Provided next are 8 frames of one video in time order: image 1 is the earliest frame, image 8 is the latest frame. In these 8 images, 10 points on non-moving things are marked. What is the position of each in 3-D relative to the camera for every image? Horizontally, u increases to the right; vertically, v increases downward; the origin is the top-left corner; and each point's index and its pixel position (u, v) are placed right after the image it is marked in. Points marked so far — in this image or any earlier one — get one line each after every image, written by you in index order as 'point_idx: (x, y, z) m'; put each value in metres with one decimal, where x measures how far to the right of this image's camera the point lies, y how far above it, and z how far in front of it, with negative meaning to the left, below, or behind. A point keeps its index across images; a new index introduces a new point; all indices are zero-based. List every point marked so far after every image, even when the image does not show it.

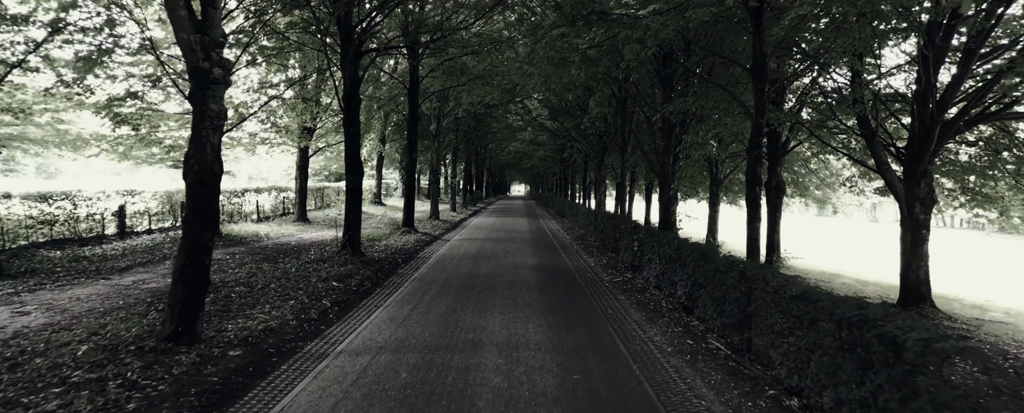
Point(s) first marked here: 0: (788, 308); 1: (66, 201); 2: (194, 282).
0: (+3.5, -1.2, +5.5) m
1: (-12.6, +0.1, +13.0) m
2: (-4.2, -1.0, +5.9) m
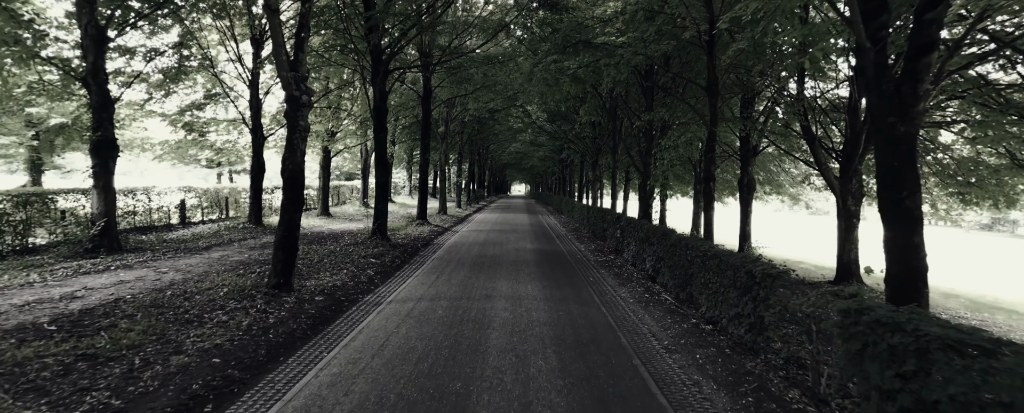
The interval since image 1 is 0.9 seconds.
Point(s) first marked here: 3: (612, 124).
0: (+3.5, -1.0, +8.1) m
1: (-12.5, +0.4, +15.6) m
2: (-4.1, -0.8, +8.5) m
3: (+4.3, +3.5, +19.6) m
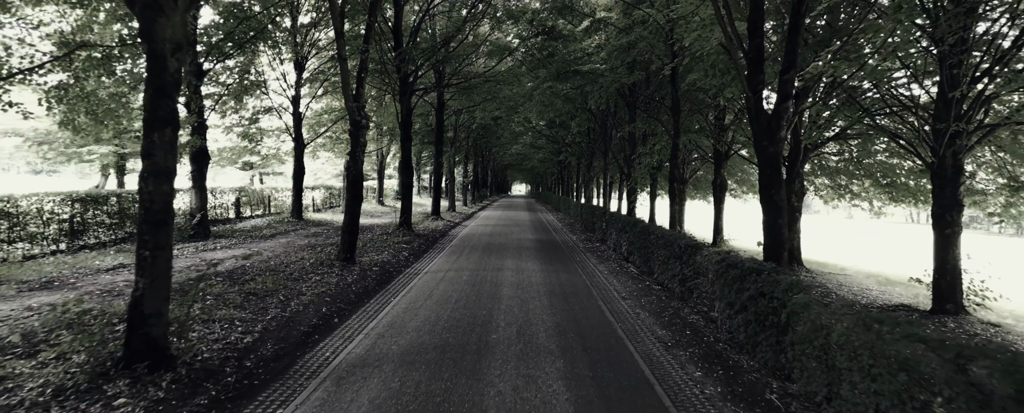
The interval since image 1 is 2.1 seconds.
0: (+3.7, -0.8, +11.3) m
1: (-12.4, +0.5, +18.8) m
2: (-4.0, -0.6, +11.6) m
3: (+4.5, +3.7, +22.8) m
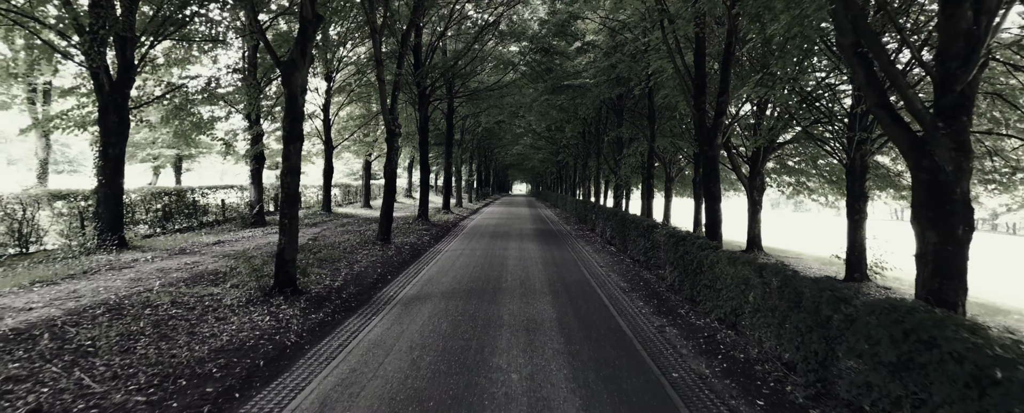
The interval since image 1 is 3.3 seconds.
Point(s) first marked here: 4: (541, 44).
0: (+3.8, -0.6, +14.3) m
1: (-12.3, +0.8, +21.8) m
2: (-3.9, -0.4, +14.6) m
3: (+4.6, +4.0, +25.8) m
4: (+1.2, +6.8, +19.1) m
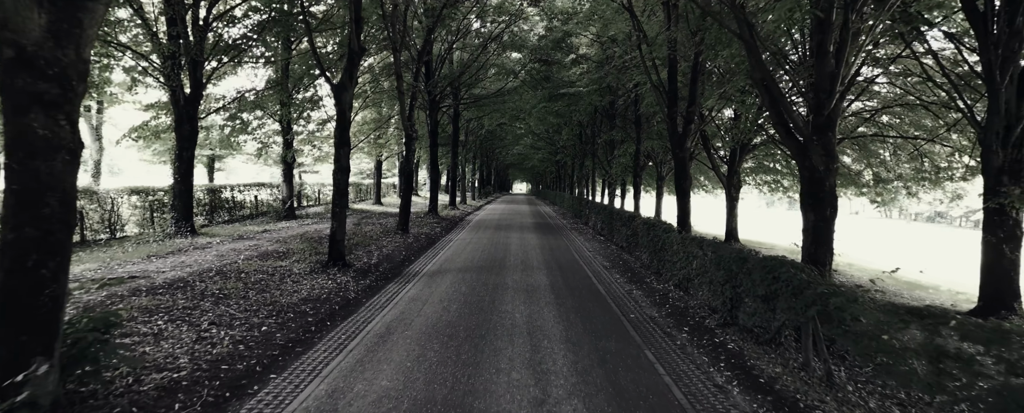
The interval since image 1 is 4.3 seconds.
0: (+3.8, -0.4, +16.5) m
1: (-12.2, +1.0, +24.0) m
2: (-3.8, -0.2, +16.8) m
3: (+4.7, +4.2, +28.0) m
4: (+1.3, +7.0, +21.2) m
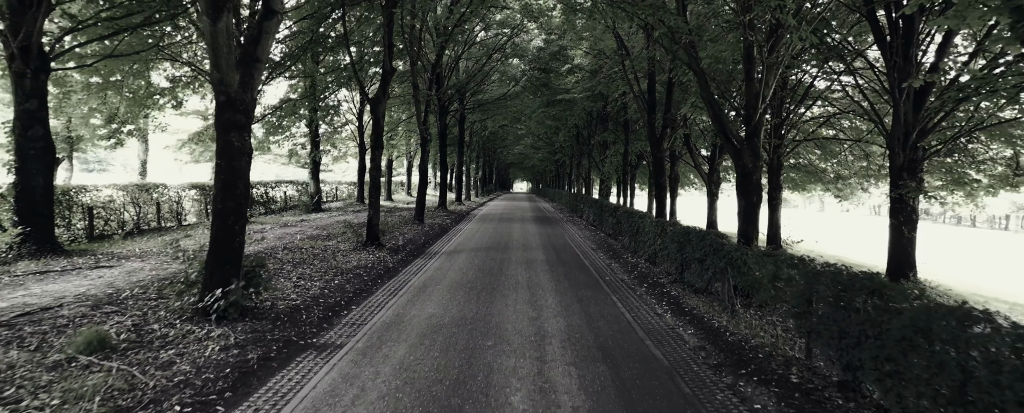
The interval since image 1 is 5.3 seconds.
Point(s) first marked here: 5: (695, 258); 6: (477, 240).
0: (+3.9, -0.1, +18.8) m
1: (-12.1, +1.2, +26.3) m
2: (-3.7, +0.1, +19.2) m
3: (+4.8, +4.5, +30.3) m
4: (+1.3, +7.2, +23.6) m
5: (+3.4, -1.0, +8.7) m
6: (-1.2, -1.2, +15.9) m
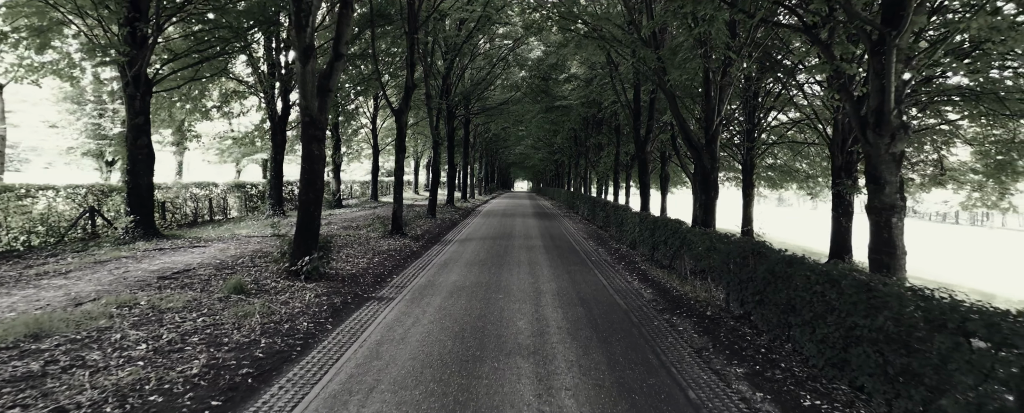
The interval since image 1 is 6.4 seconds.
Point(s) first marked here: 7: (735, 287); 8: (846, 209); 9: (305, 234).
0: (+4.0, +0.1, +21.0) m
1: (-12.0, +1.4, +28.6) m
2: (-3.6, +0.3, +21.4) m
3: (+4.9, +4.7, +32.5) m
4: (+1.4, +7.4, +25.8) m
5: (+3.5, -0.8, +10.9) m
6: (-1.1, -1.0, +18.1) m
7: (+3.3, -1.2, +6.8) m
8: (+9.5, -0.1, +13.1) m
9: (-3.6, -0.5, +8.1) m
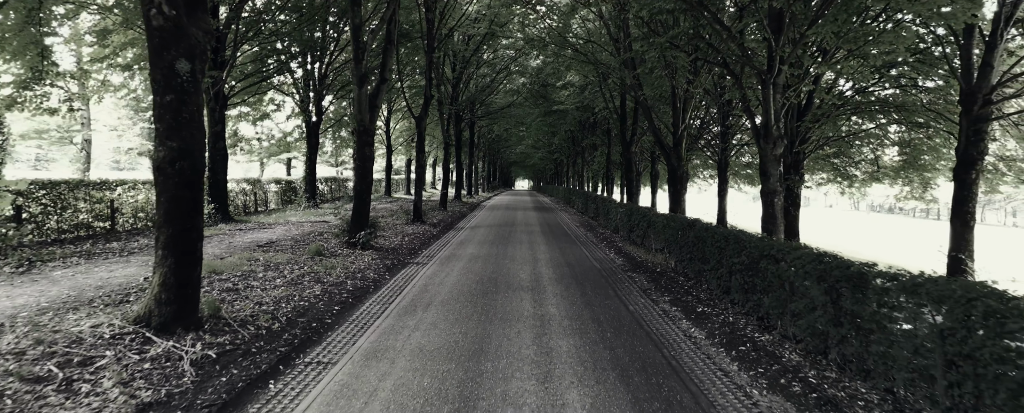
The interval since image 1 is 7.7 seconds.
0: (+4.2, +0.4, +23.6) m
1: (-11.9, +1.7, +31.2) m
2: (-3.5, +0.6, +24.0) m
3: (+5.0, +5.0, +35.0) m
4: (+1.6, +7.7, +28.3) m
5: (+3.6, -0.5, +13.4) m
6: (-1.0, -0.7, +20.7) m
7: (+3.4, -0.9, +9.4) m
8: (+9.6, +0.2, +15.6) m
9: (-3.5, -0.2, +10.6) m
